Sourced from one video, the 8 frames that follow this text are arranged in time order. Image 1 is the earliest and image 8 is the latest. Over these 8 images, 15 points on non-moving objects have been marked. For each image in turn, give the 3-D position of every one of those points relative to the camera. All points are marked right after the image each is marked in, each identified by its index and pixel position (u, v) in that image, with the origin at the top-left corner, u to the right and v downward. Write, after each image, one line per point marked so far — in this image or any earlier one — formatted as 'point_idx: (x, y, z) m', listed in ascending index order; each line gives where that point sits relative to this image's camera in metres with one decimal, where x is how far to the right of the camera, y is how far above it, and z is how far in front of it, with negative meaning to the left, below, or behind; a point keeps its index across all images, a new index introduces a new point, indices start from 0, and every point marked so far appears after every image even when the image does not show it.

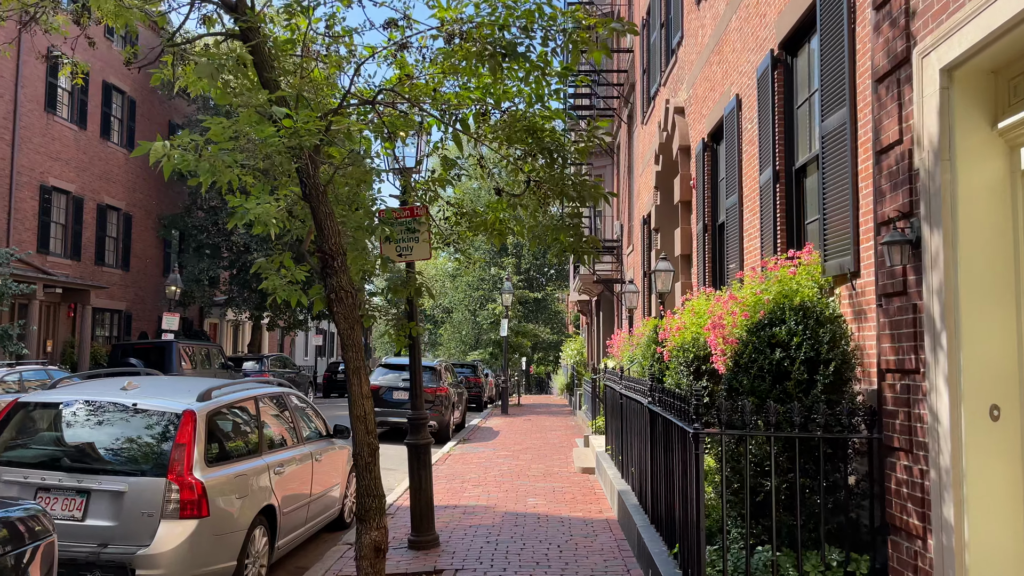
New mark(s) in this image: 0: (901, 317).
0: (+2.1, -0.2, +4.3) m
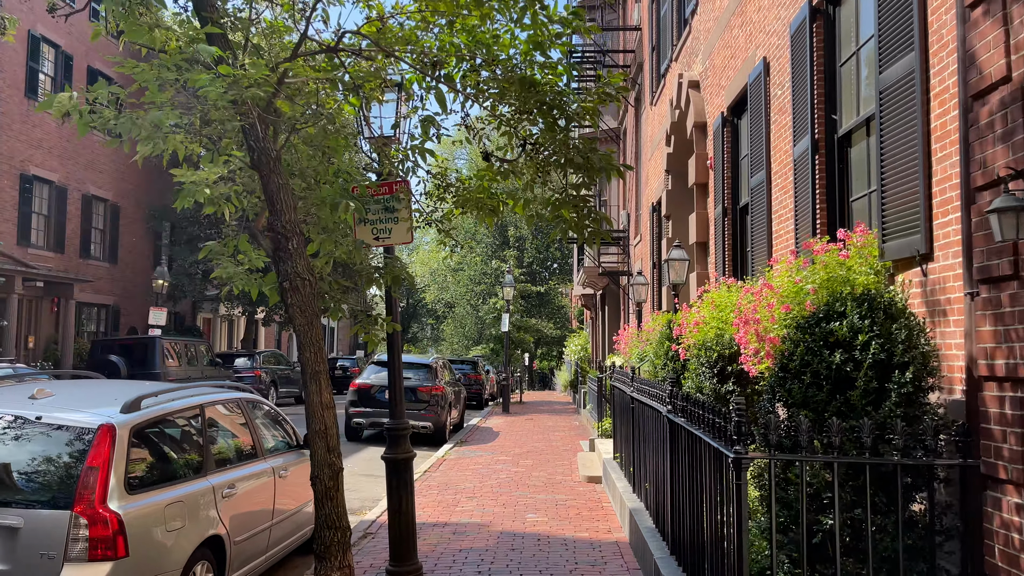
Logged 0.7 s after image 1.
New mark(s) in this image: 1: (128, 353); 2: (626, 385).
0: (+2.0, -0.1, +3.3) m
1: (-8.7, -1.5, +18.4) m
2: (+1.4, -1.1, +9.5) m
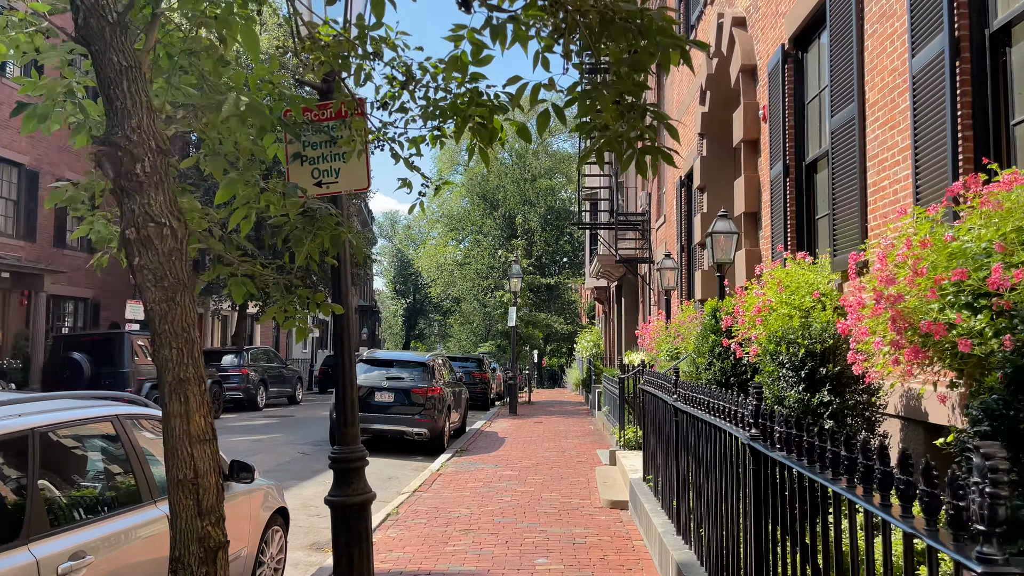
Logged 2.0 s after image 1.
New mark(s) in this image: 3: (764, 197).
0: (+2.0, +0.1, +1.4) m
1: (-8.6, -1.3, +16.6) m
2: (+1.4, -0.9, +7.6) m
3: (+2.5, +0.9, +8.1) m
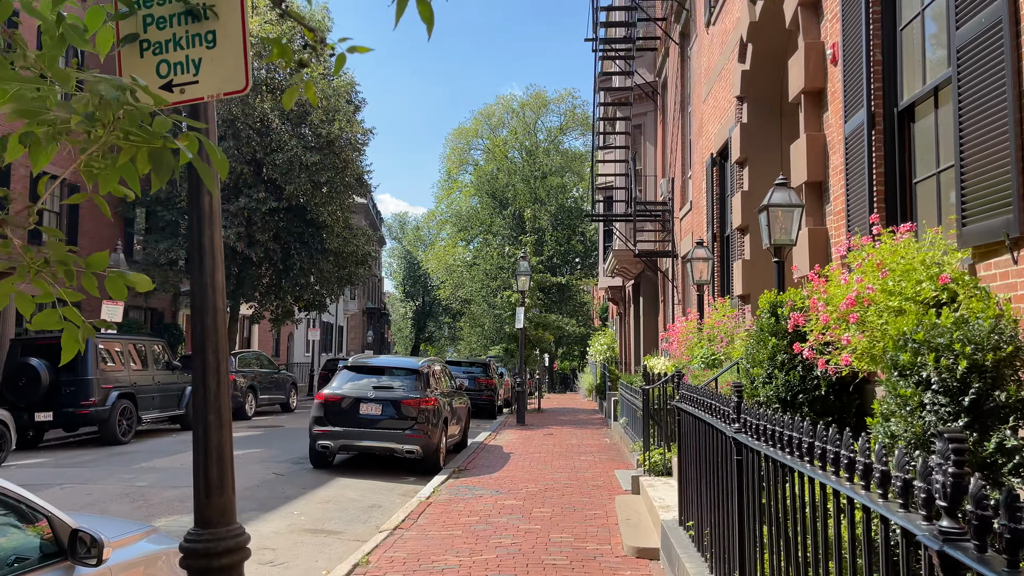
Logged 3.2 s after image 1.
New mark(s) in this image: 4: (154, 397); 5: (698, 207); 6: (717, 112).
0: (+1.9, +0.2, -0.4) m
1: (-8.5, -1.3, +14.9) m
2: (+1.4, -0.8, +5.8) m
3: (+2.5, +1.0, +6.3) m
4: (-7.4, -2.3, +16.9) m
5: (+2.8, +1.2, +12.4) m
6: (+2.7, +2.3, +10.7) m
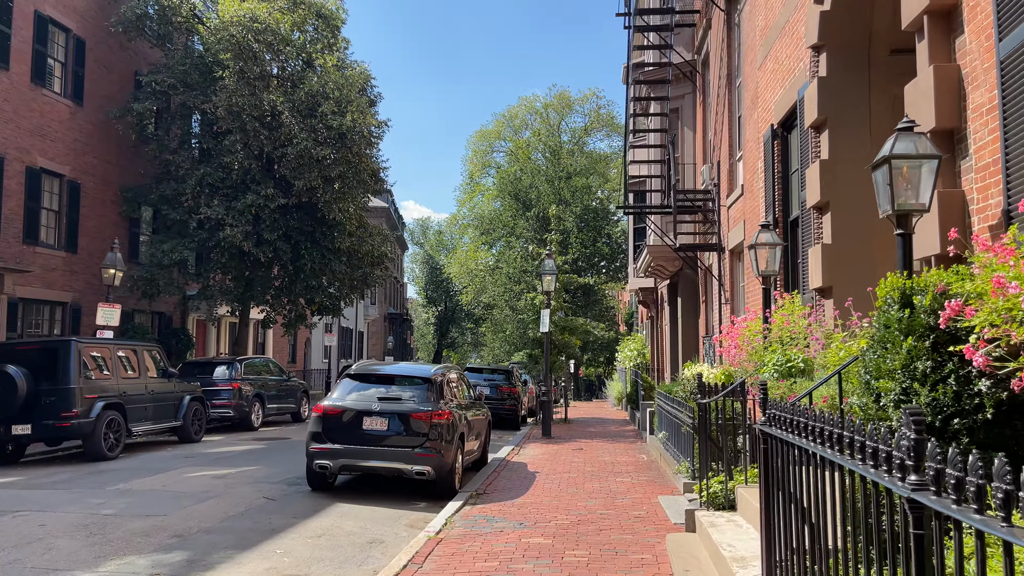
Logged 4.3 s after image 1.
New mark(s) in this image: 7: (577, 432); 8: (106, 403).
0: (+1.9, +0.3, -2.1) m
1: (-8.0, -1.3, +13.6) m
2: (+1.5, -0.7, +4.2) m
3: (+2.7, +1.1, +4.7) m
4: (-7.0, -2.3, +15.5) m
5: (+3.2, +1.3, +10.8) m
6: (+3.0, +2.4, +9.1) m
7: (+1.6, -3.4, +19.4) m
8: (-7.1, -2.0, +14.2) m
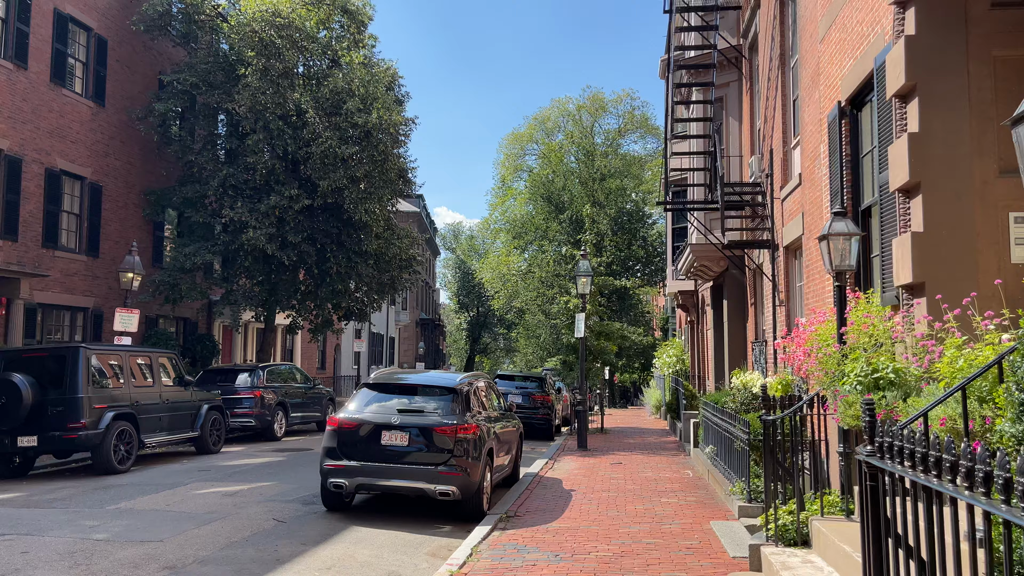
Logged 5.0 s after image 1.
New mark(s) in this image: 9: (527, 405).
0: (+1.8, +0.4, -3.1) m
1: (-7.5, -1.3, +12.9) m
2: (+1.7, -0.7, +3.1) m
3: (+2.8, +1.1, +3.6) m
4: (-6.4, -2.4, +14.7) m
5: (+3.6, +1.3, +9.6) m
6: (+3.3, +2.4, +8.0) m
7: (+2.3, -3.5, +18.3) m
8: (-6.5, -2.1, +13.5) m
9: (+0.3, -2.7, +19.0) m
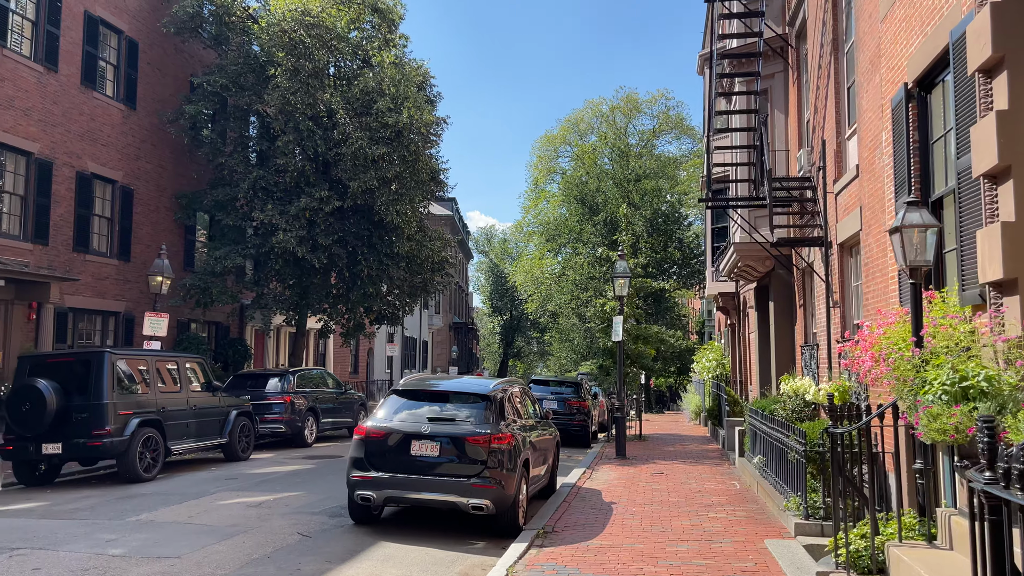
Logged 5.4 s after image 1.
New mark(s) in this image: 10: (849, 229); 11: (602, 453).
0: (+1.6, +0.5, -3.8) m
1: (-7.0, -1.4, +12.6) m
2: (+1.8, -0.7, +2.5) m
3: (+3.0, +1.2, +2.9) m
4: (-5.7, -2.4, +14.4) m
5: (+4.0, +1.3, +8.9) m
6: (+3.6, +2.4, +7.3) m
7: (+3.1, -3.5, +17.6) m
8: (-6.0, -2.1, +13.2) m
9: (+1.1, -2.8, +18.4) m
10: (+4.1, +0.7, +10.0) m
11: (+1.9, -3.5, +17.3) m
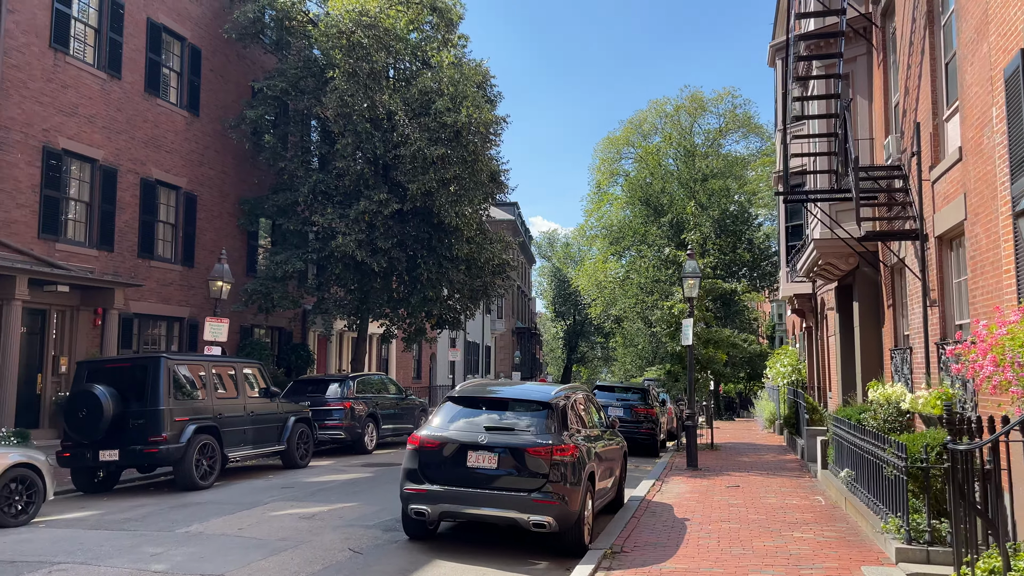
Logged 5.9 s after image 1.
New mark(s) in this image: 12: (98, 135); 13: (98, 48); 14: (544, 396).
0: (+1.3, +0.6, -4.5) m
1: (-6.0, -1.5, +12.5) m
2: (+1.9, -0.6, +1.7) m
3: (+3.1, +1.2, +2.0) m
4: (-4.6, -2.5, +14.1) m
5: (+4.6, +1.3, +7.9) m
6: (+4.1, +2.5, +6.3) m
7: (+4.4, -3.6, +16.7) m
8: (-5.0, -2.2, +12.9) m
9: (+2.5, -2.8, +17.6) m
10: (+4.8, +0.8, +9.0) m
11: (+3.3, -3.5, +16.5) m
12: (-9.3, +3.4, +18.2) m
13: (-9.2, +5.3, +18.1) m
14: (+0.4, -1.2, +8.9) m
